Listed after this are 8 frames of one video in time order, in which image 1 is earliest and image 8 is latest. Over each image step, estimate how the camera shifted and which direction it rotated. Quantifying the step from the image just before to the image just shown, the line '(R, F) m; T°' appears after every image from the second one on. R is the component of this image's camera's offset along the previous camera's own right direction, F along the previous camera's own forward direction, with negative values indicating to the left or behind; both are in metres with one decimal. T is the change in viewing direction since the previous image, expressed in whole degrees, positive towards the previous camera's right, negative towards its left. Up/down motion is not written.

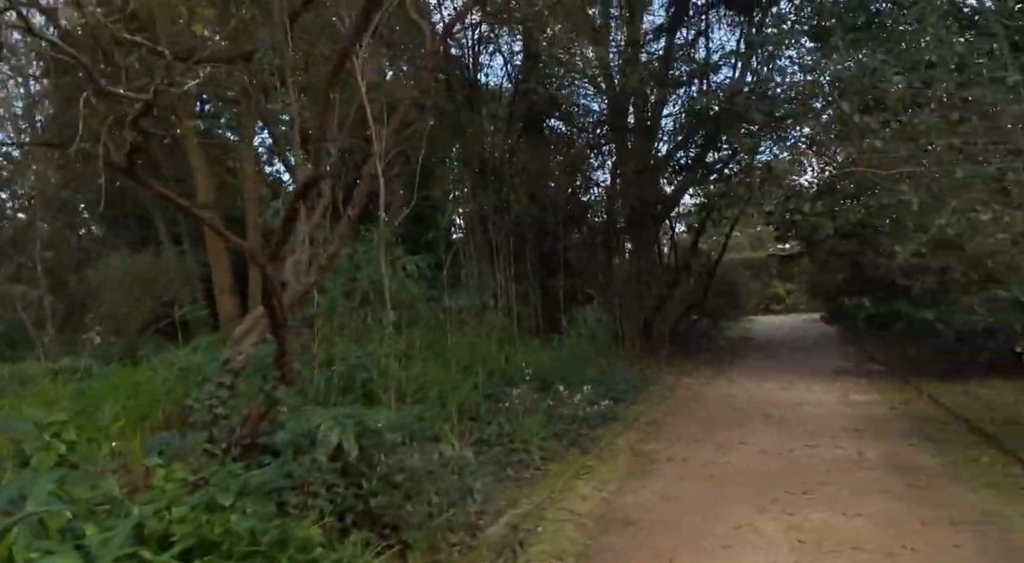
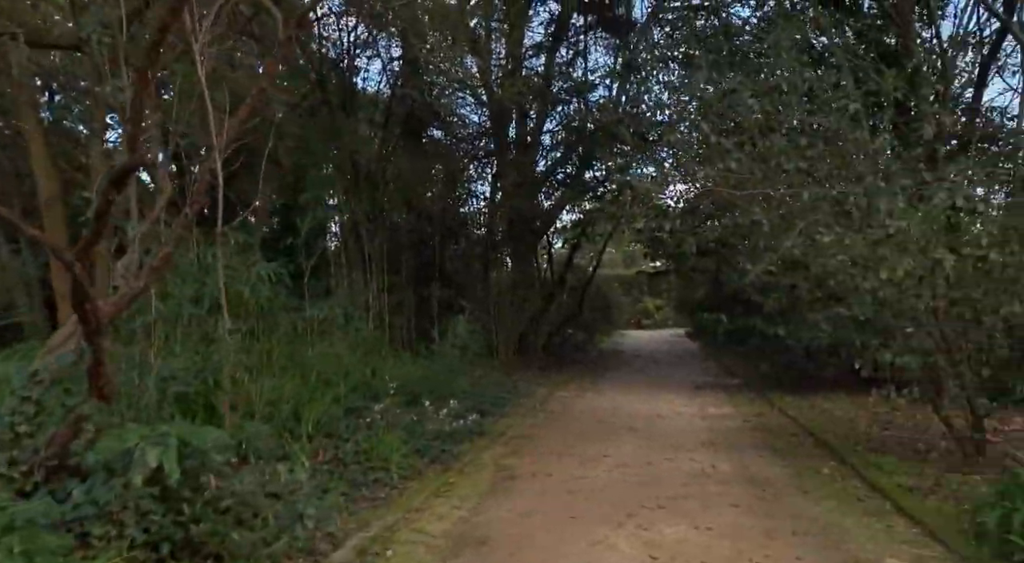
(+0.2, +0.2) m; +10°
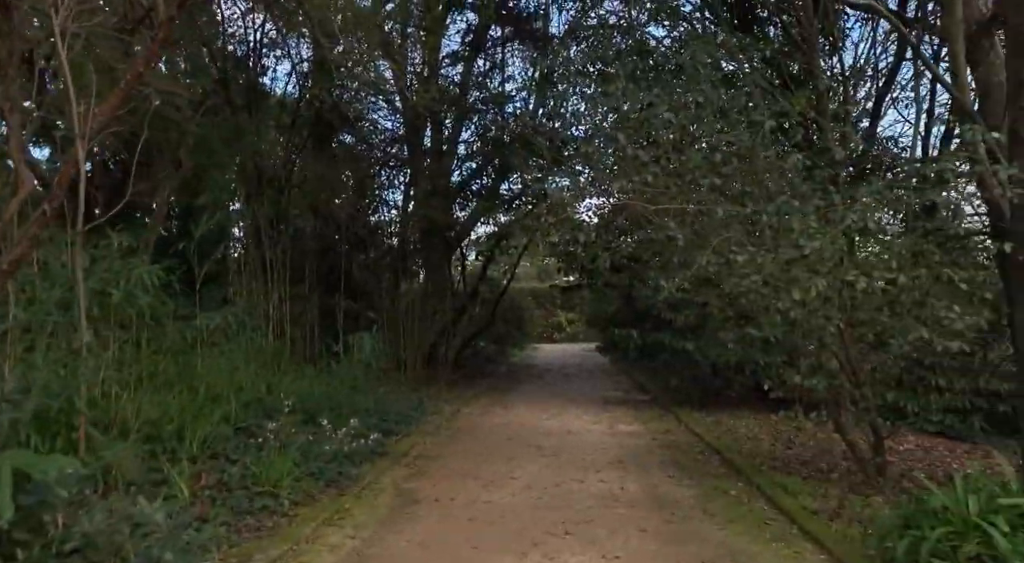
(+0.1, +0.2) m; +7°
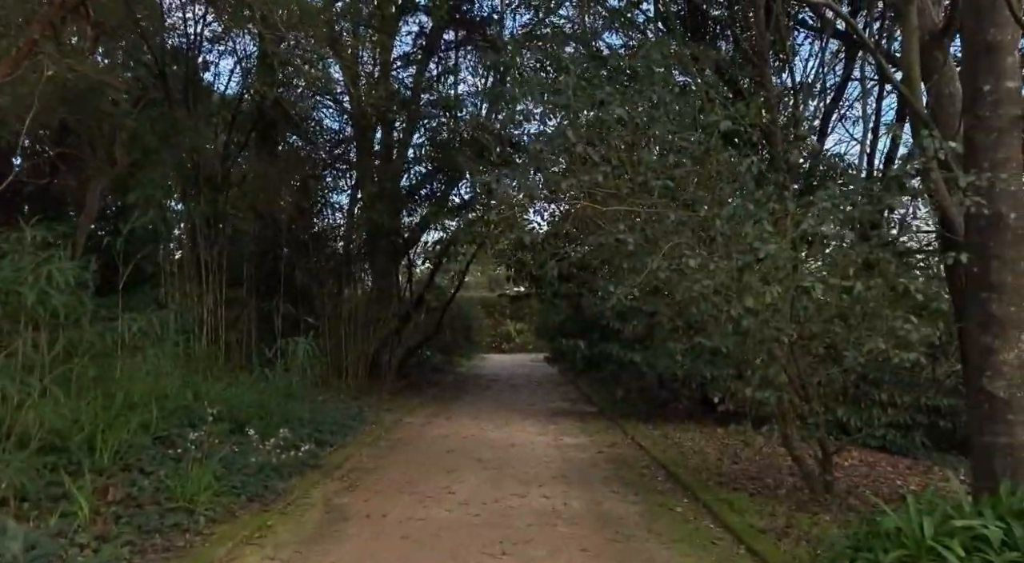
(0.0, +0.2) m; +4°
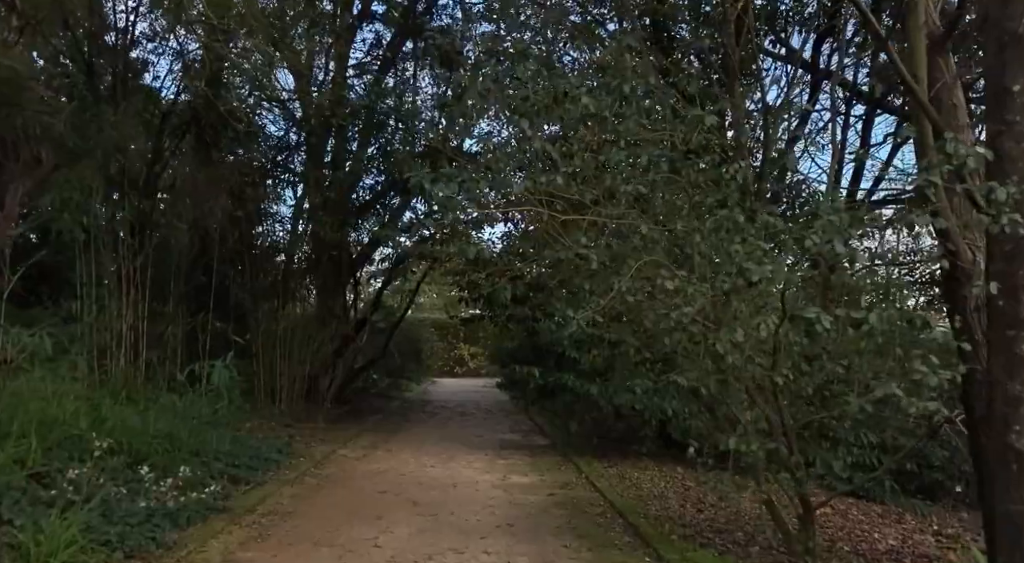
(+0.1, +0.5) m; +4°
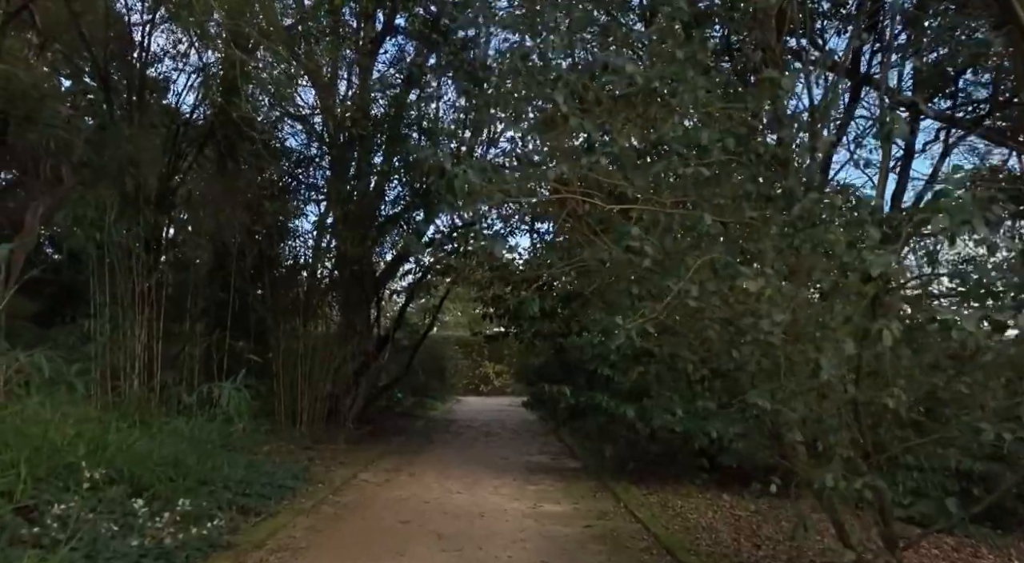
(0.0, +0.4) m; -2°
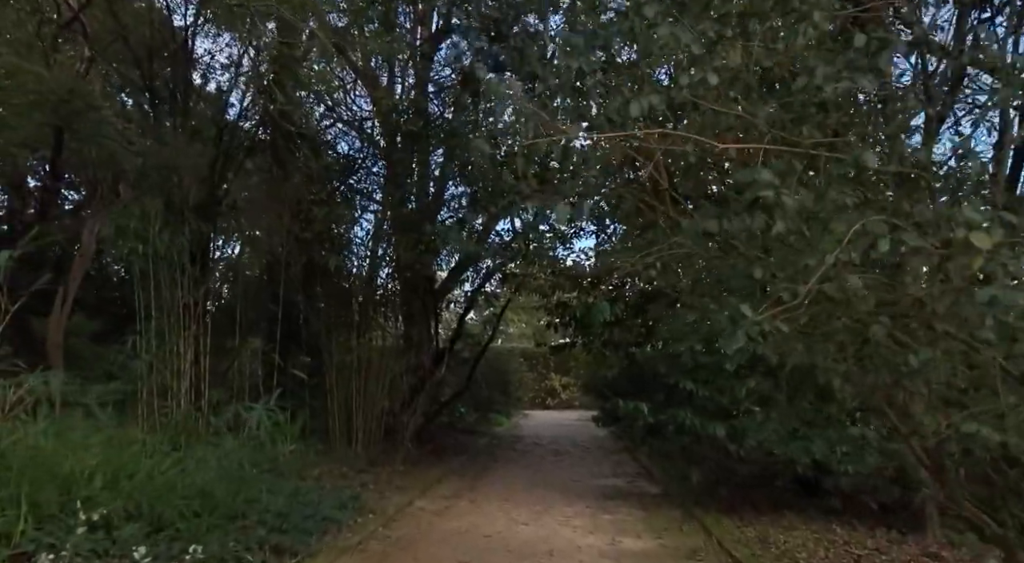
(0.0, +0.7) m; -5°
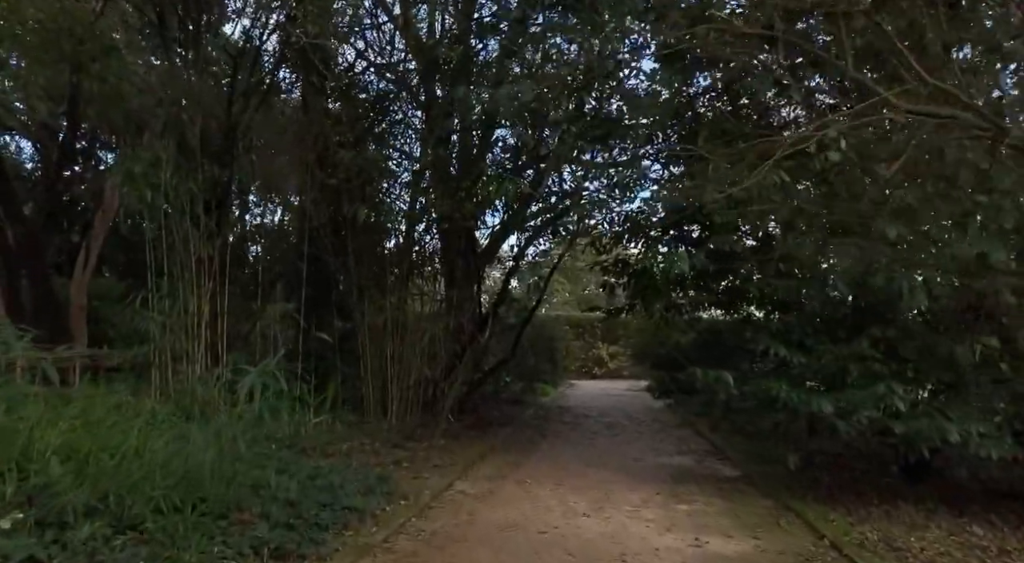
(-0.1, +1.0) m; -4°
